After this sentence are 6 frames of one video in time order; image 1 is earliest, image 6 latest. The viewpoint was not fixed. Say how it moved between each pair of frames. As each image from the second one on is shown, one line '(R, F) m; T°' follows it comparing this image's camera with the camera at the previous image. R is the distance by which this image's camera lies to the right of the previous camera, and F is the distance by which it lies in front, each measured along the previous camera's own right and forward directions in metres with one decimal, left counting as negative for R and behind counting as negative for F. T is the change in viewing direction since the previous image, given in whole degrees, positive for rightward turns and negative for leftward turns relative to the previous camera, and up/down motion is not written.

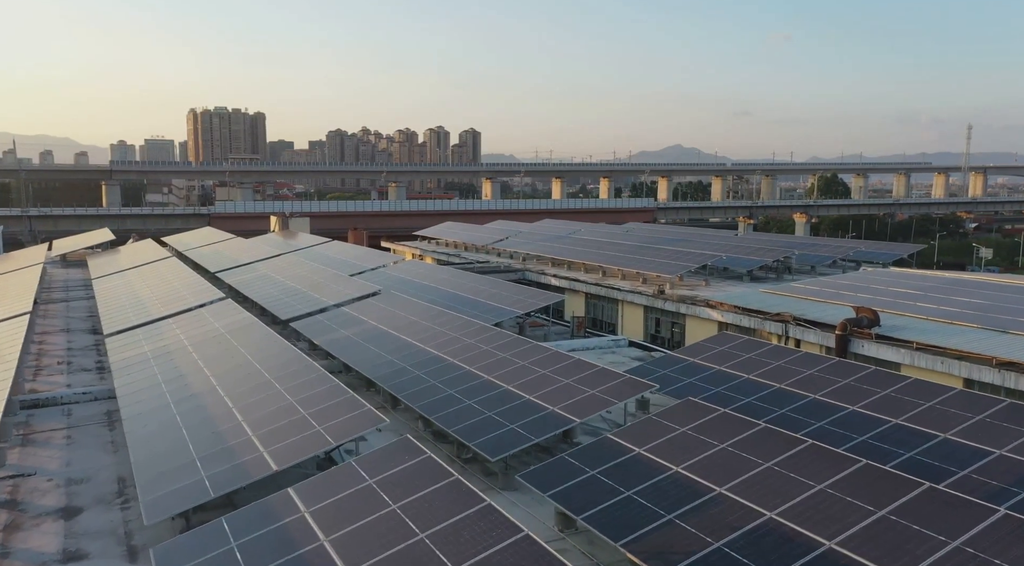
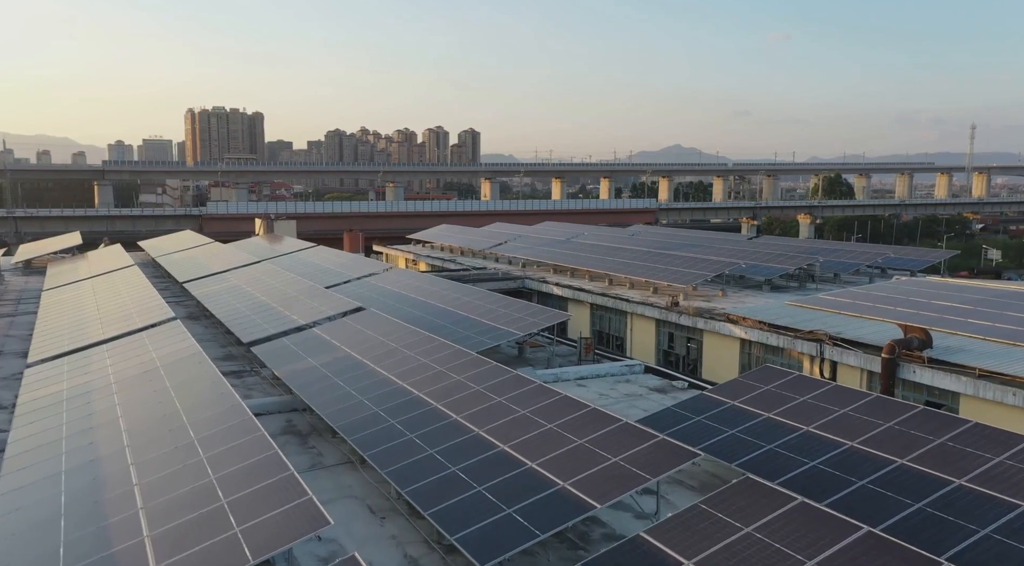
(0.0, +2.7) m; 0°
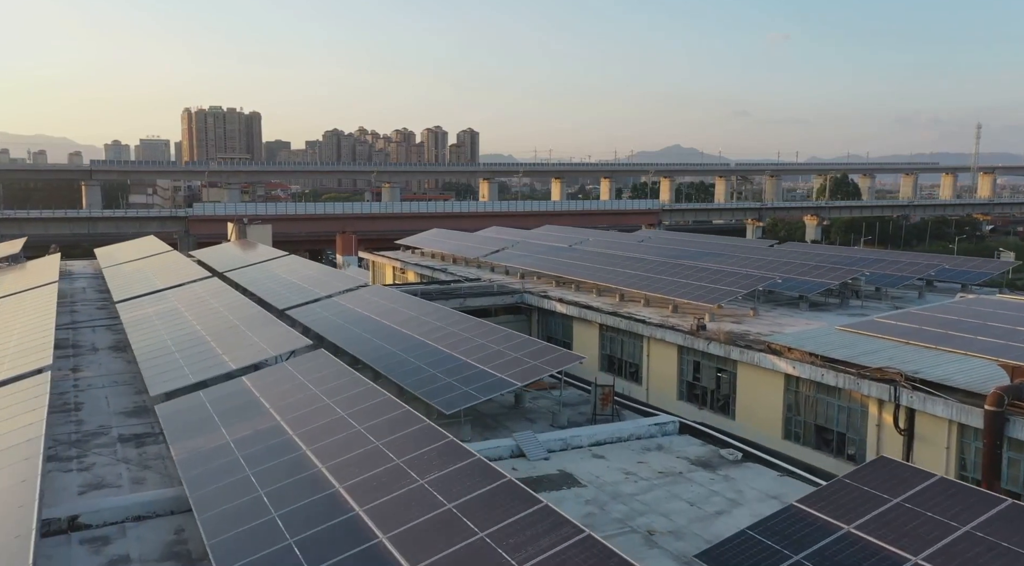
(+0.1, +4.1) m; 0°
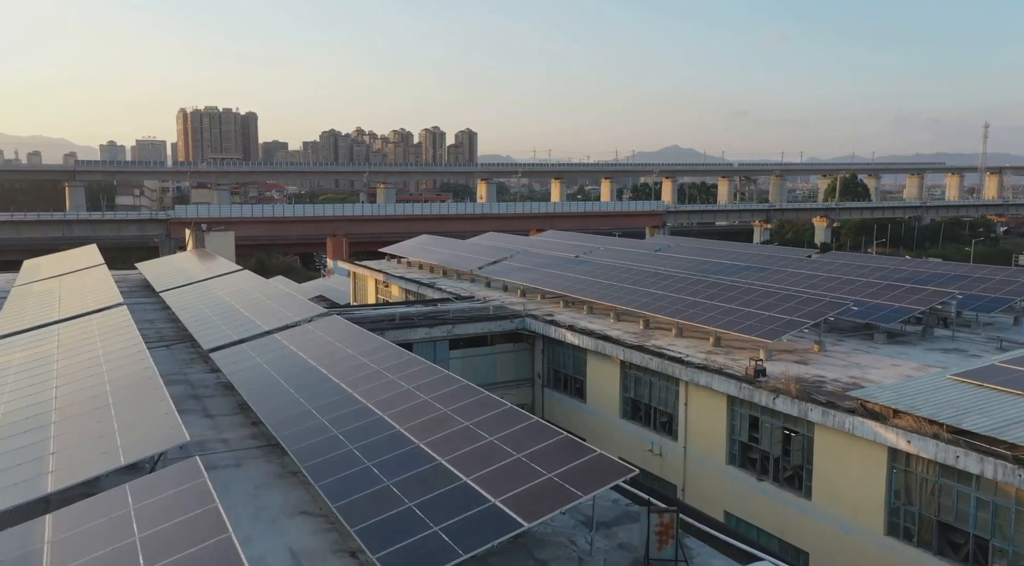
(0.0, +5.3) m; 0°
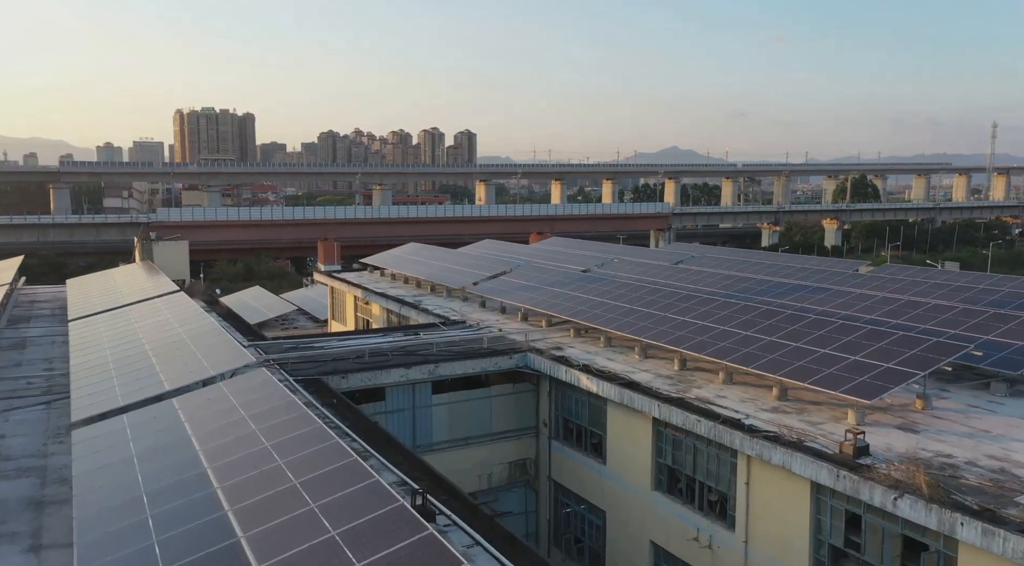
(0.0, +5.0) m; 0°
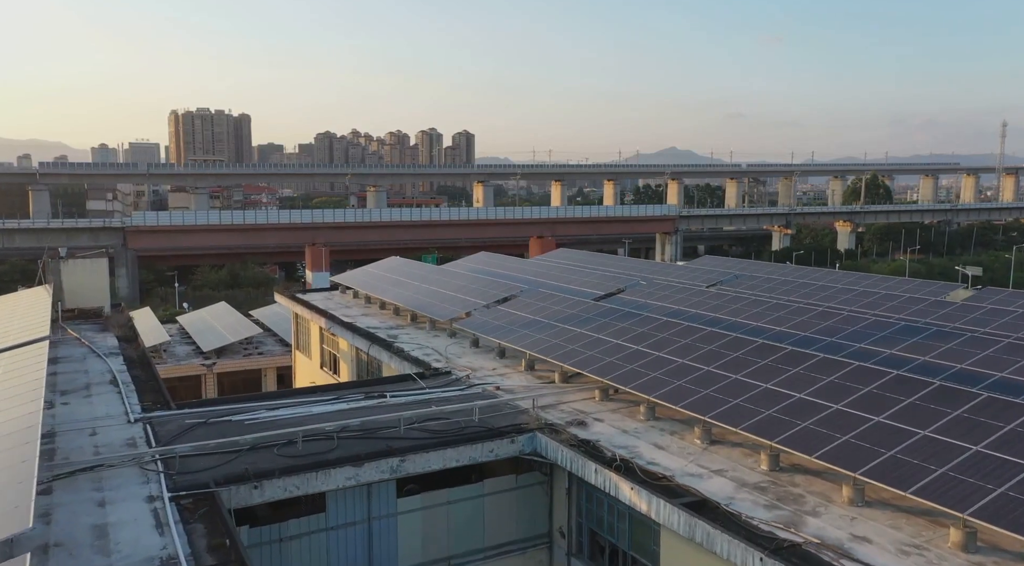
(-0.1, +6.2) m; 0°
